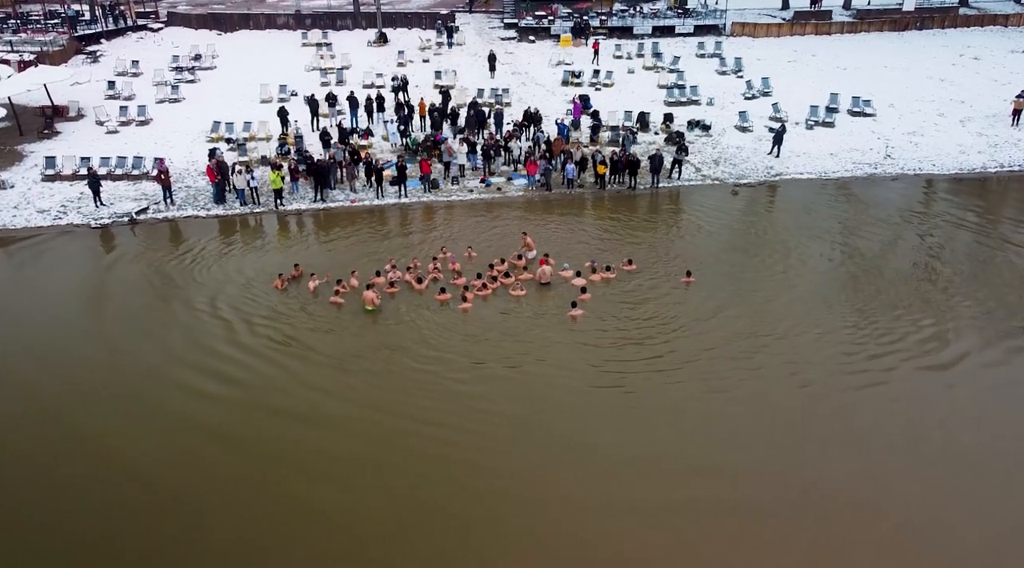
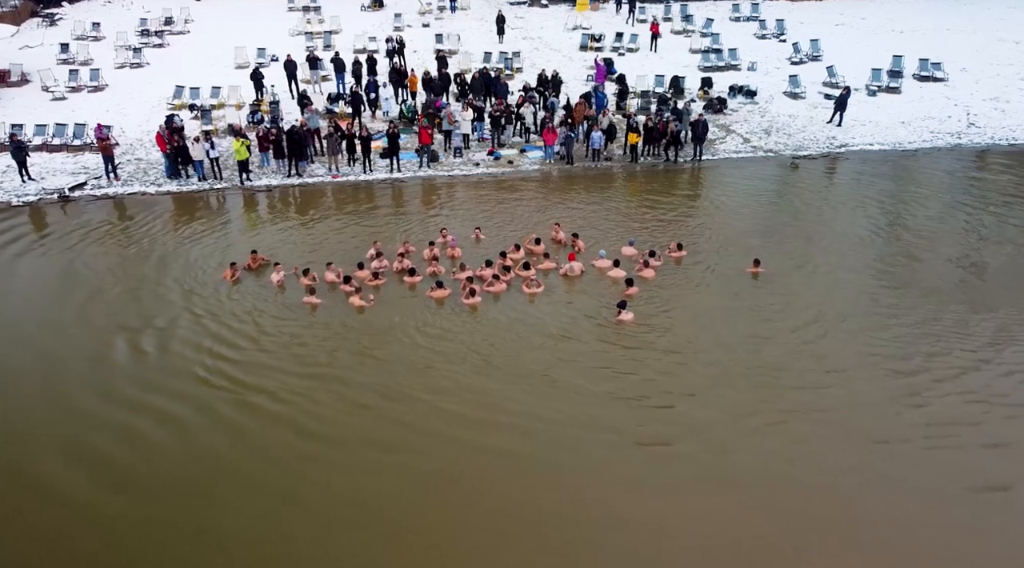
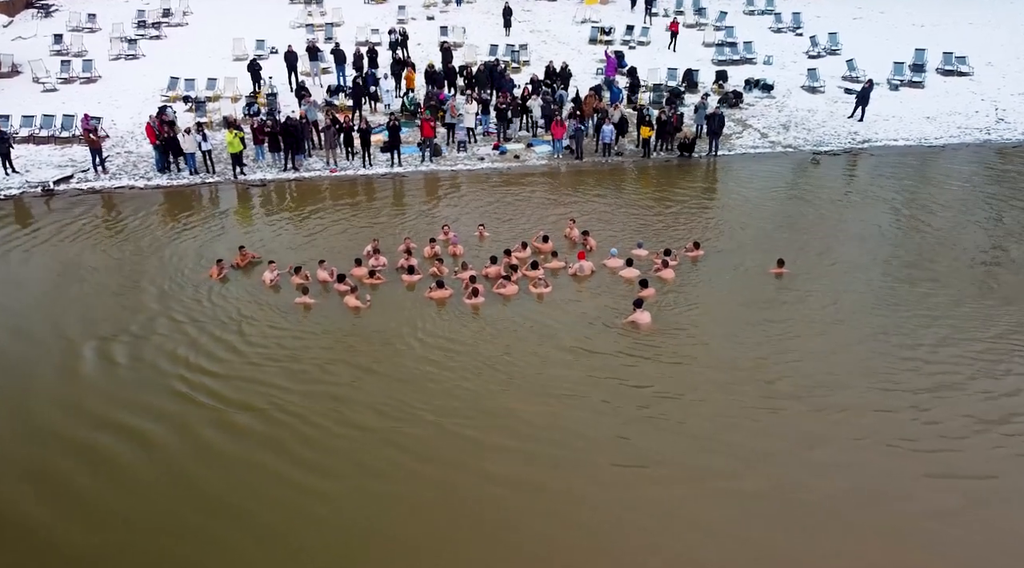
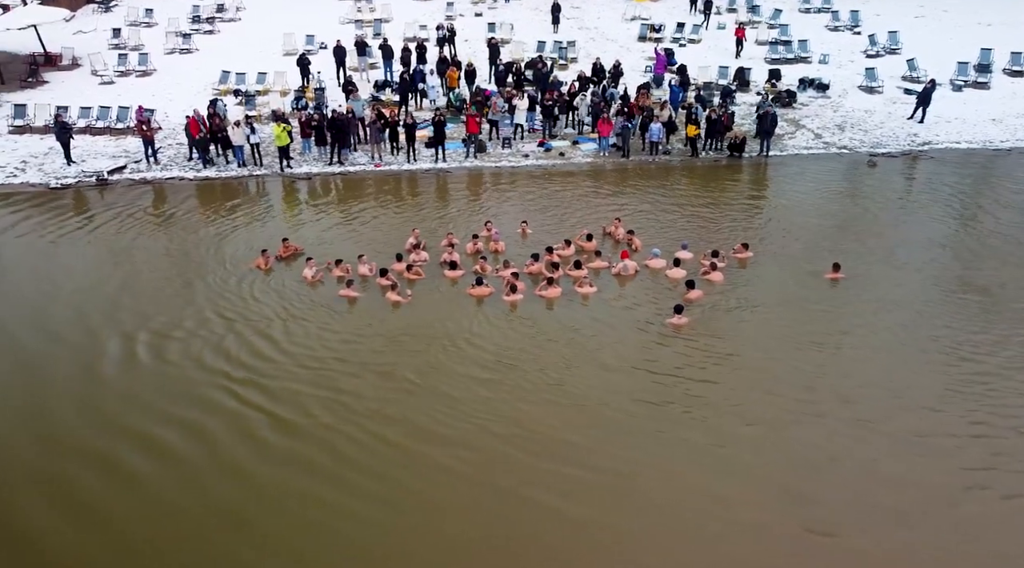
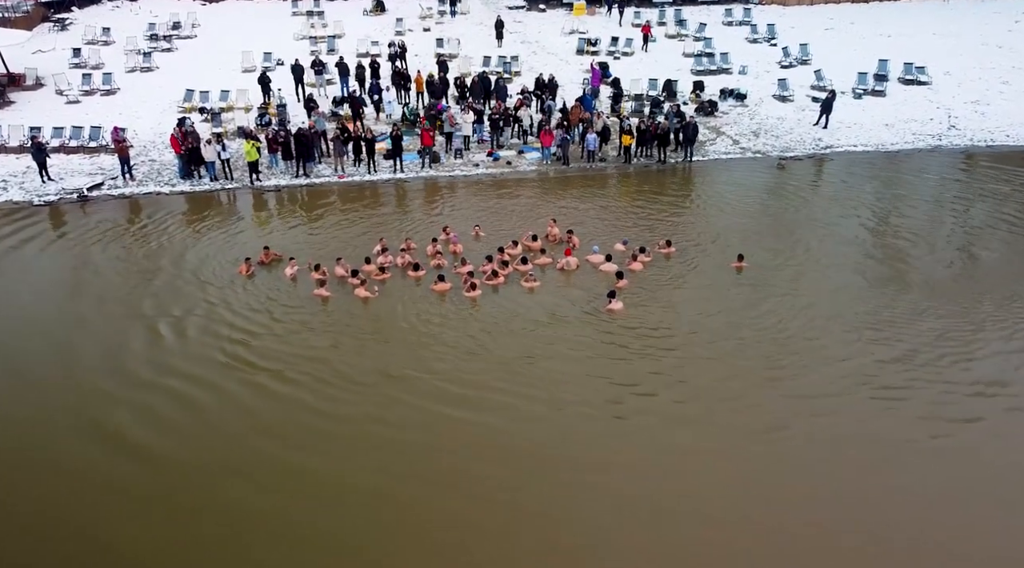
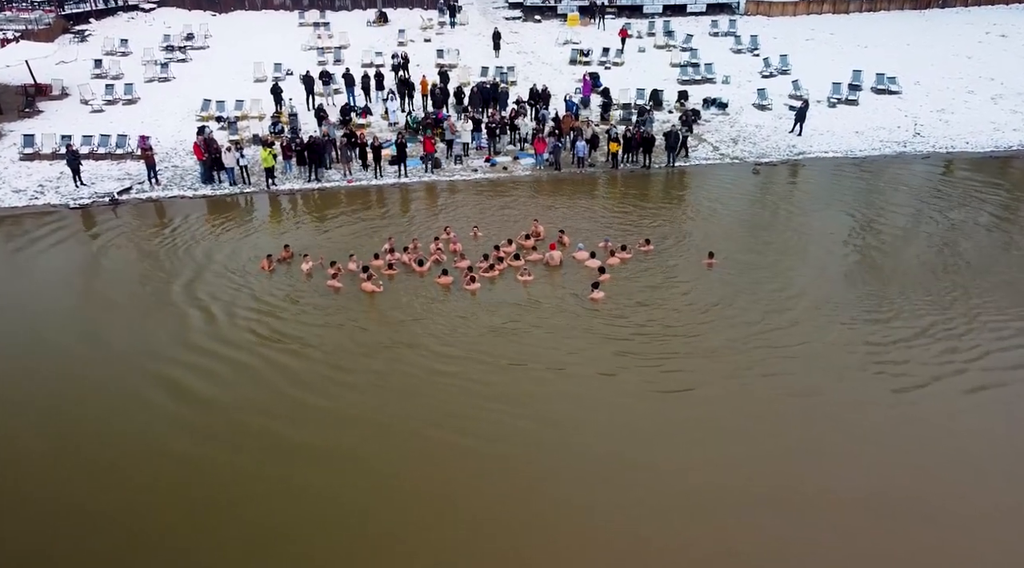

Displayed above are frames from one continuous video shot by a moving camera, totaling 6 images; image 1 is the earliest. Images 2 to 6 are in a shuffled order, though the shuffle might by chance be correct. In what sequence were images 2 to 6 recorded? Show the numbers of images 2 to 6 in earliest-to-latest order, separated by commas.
6, 5, 2, 3, 4
